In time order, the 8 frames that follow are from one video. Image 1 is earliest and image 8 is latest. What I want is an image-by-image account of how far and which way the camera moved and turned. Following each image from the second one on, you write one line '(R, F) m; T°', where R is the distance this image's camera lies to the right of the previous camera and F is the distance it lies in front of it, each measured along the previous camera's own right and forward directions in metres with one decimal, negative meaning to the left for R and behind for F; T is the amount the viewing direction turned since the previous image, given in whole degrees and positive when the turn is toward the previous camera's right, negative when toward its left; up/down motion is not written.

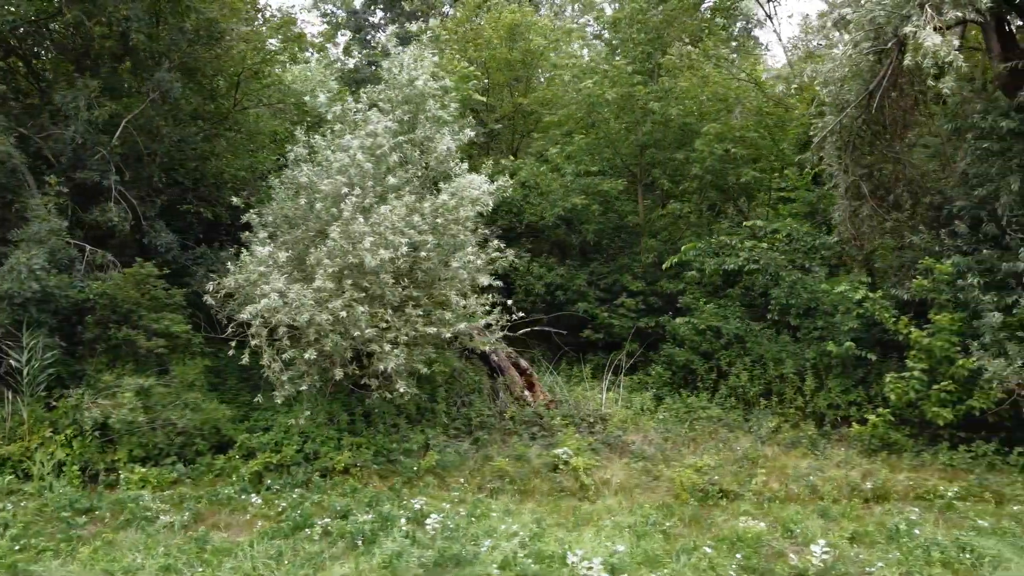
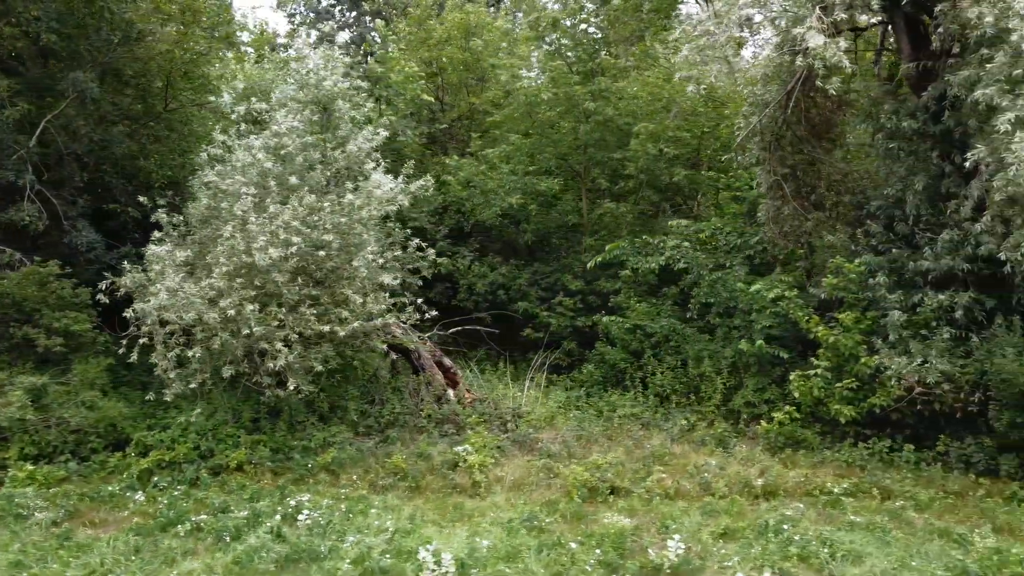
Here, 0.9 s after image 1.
(+1.1, -0.1) m; 0°
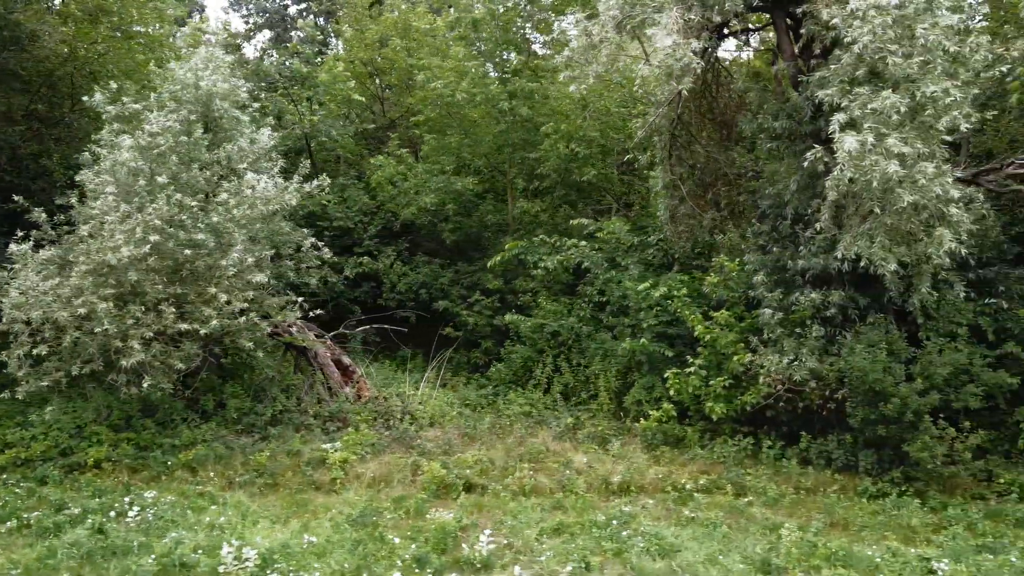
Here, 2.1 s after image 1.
(+1.4, -0.1) m; 0°
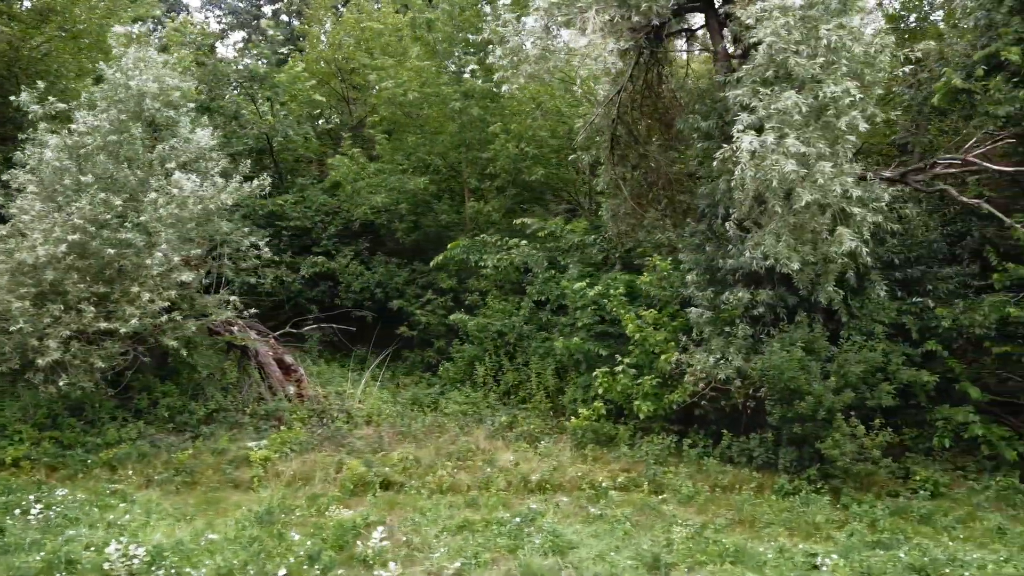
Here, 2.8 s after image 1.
(+0.8, 0.0) m; 0°
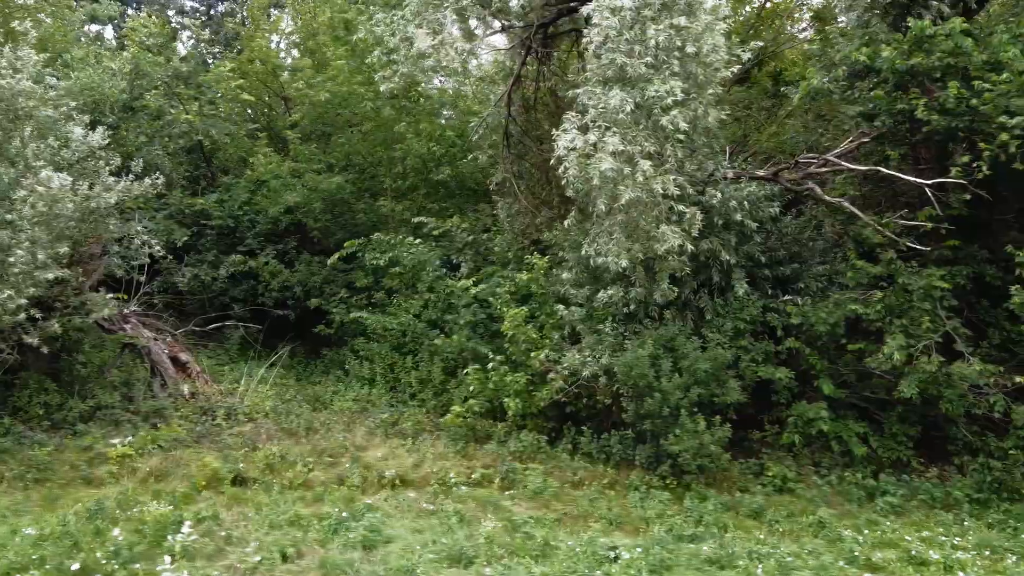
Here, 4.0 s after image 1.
(+1.5, -0.1) m; 0°
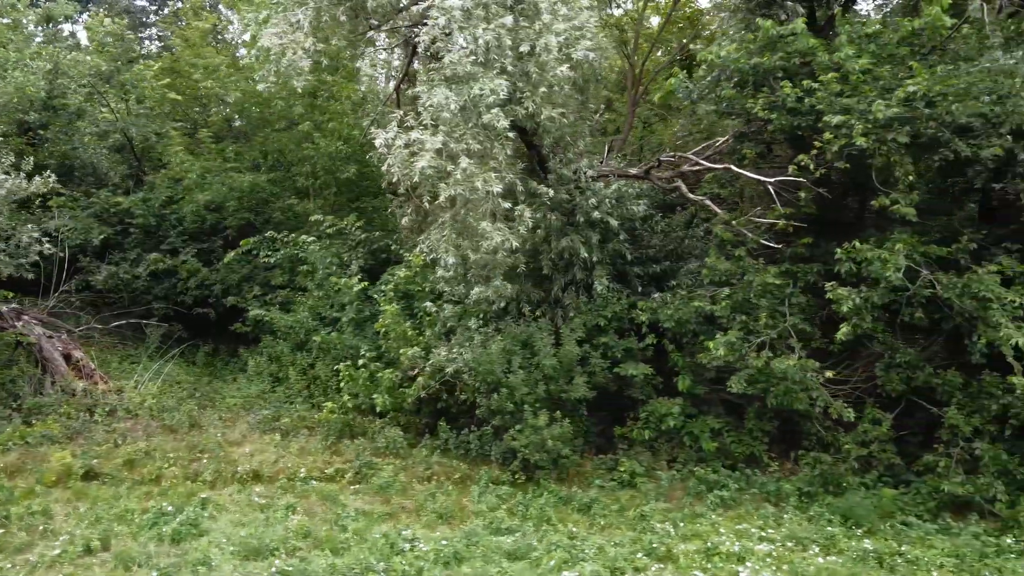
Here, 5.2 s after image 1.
(+1.5, -0.1) m; 0°
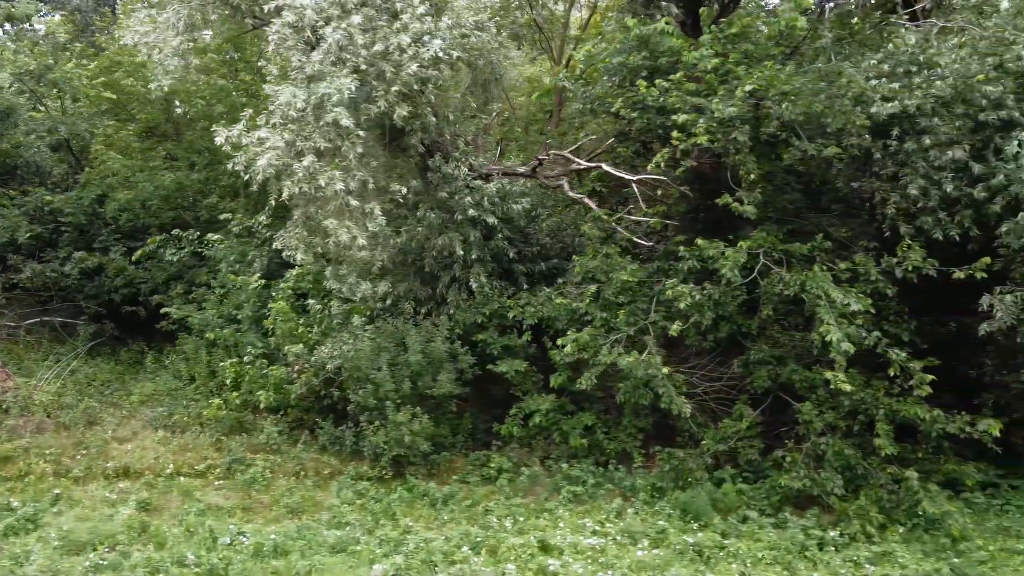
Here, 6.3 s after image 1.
(+1.4, -0.1) m; 0°
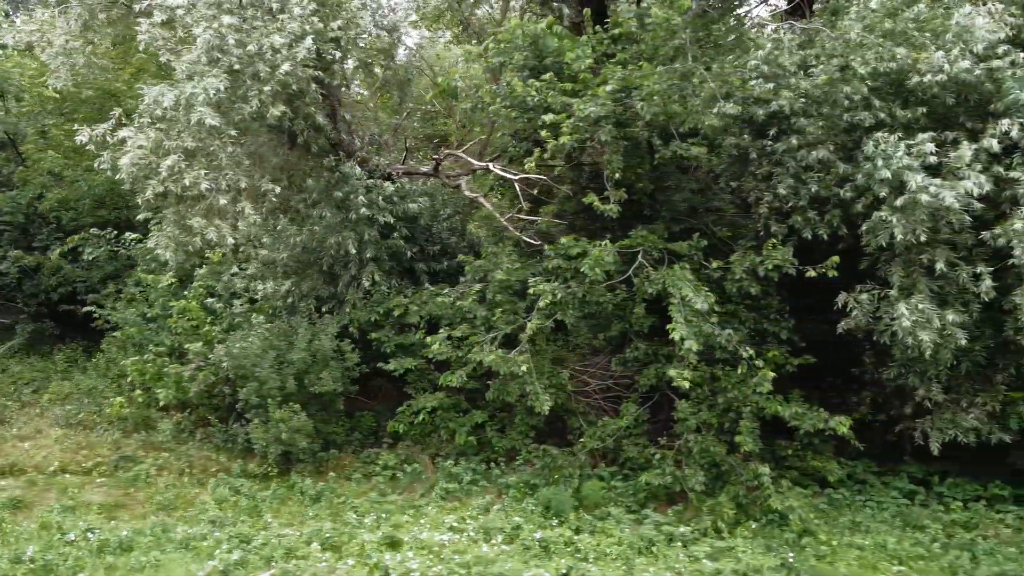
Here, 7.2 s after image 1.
(+1.2, -0.1) m; 0°
